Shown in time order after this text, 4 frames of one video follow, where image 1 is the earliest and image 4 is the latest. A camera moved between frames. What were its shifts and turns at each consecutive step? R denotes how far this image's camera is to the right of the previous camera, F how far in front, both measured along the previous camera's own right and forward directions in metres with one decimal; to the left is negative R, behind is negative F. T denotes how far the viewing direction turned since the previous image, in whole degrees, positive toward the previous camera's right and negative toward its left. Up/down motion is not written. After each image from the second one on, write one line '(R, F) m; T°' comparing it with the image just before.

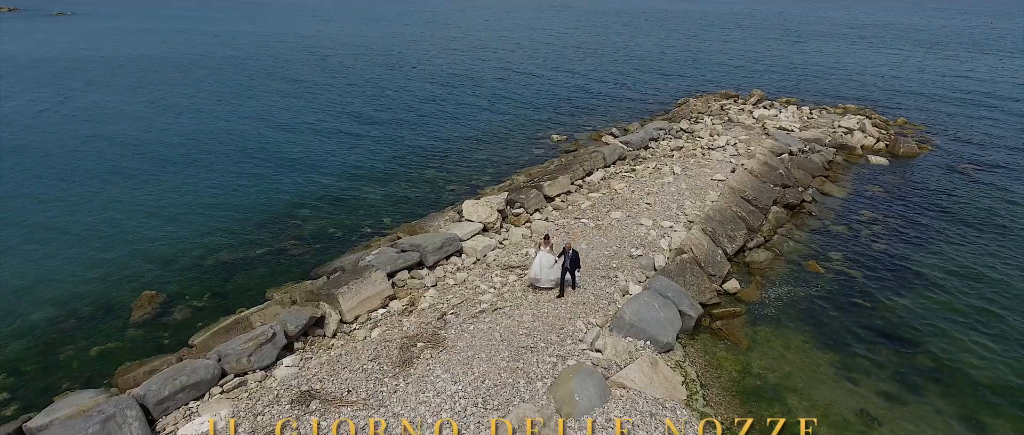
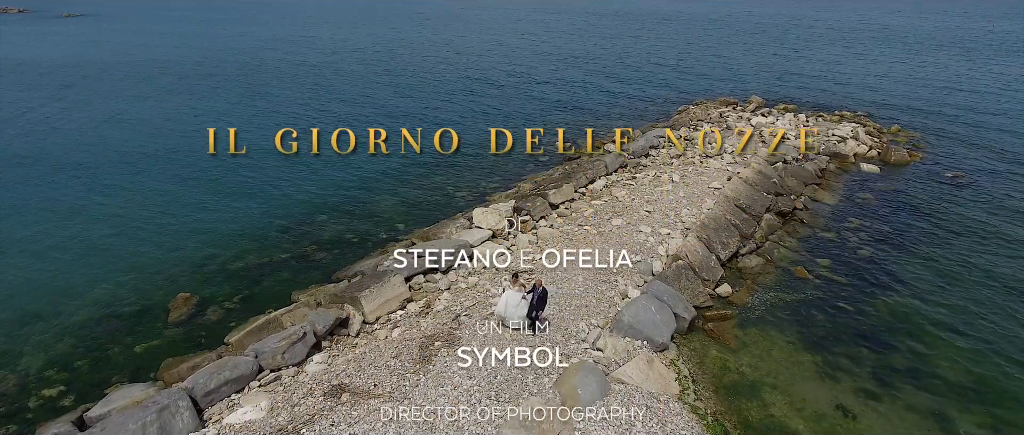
(-0.2, -1.5) m; 0°
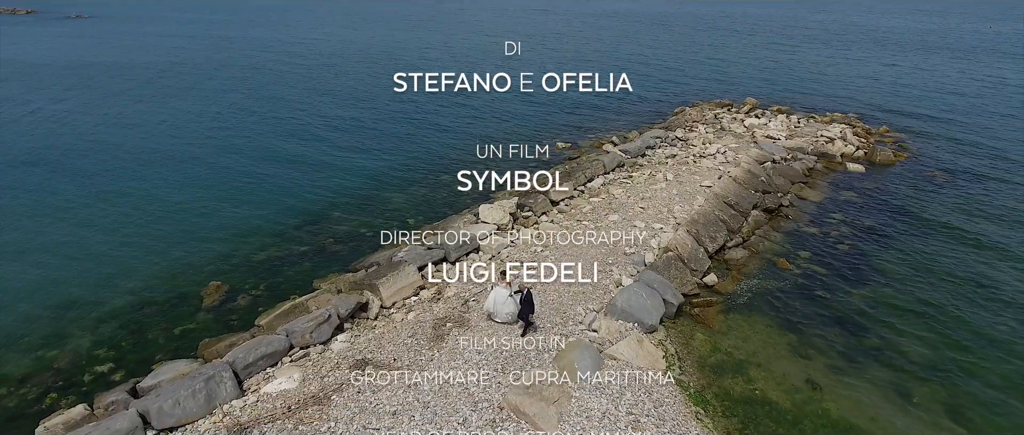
(-0.1, -1.8) m; 0°
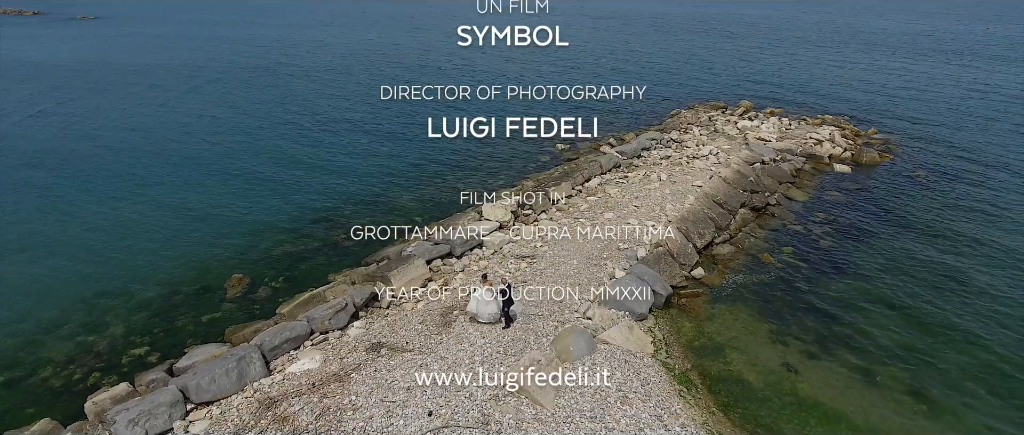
(0.0, -1.7) m; 0°
